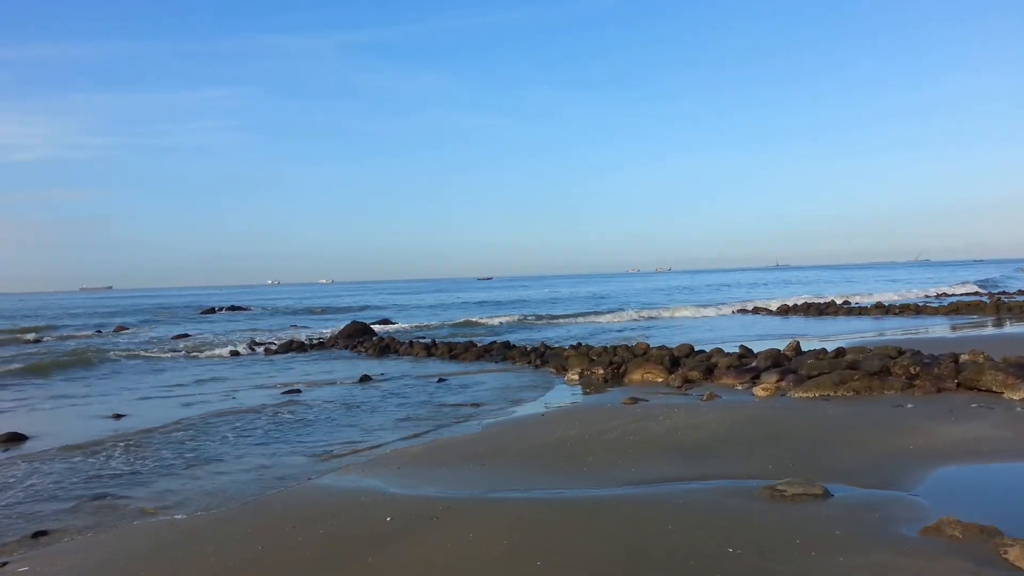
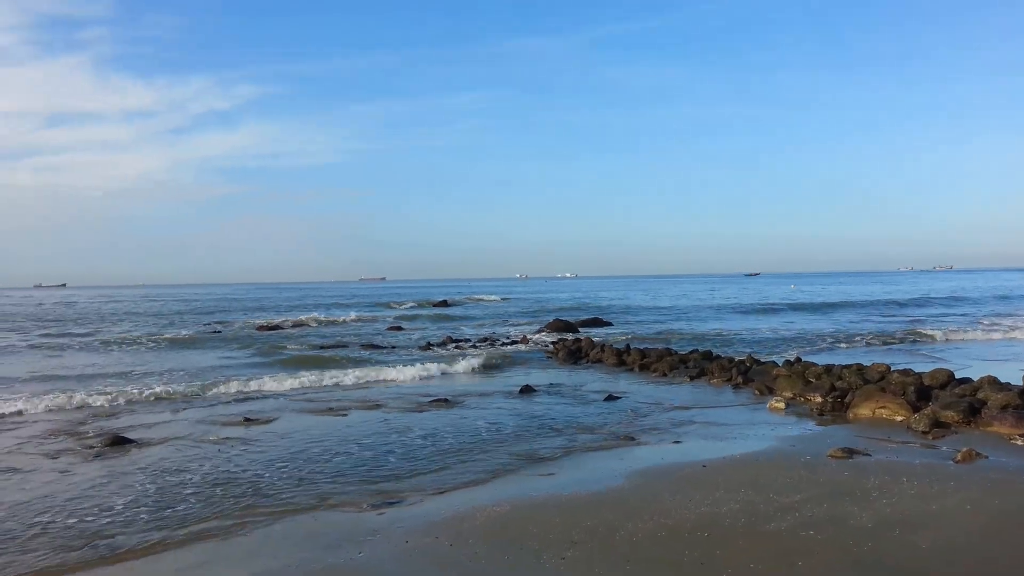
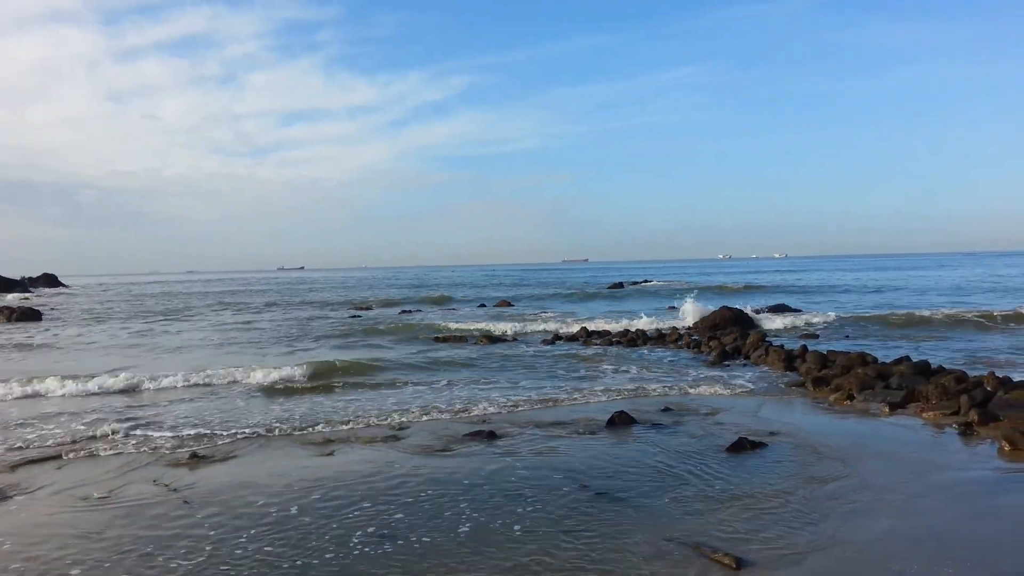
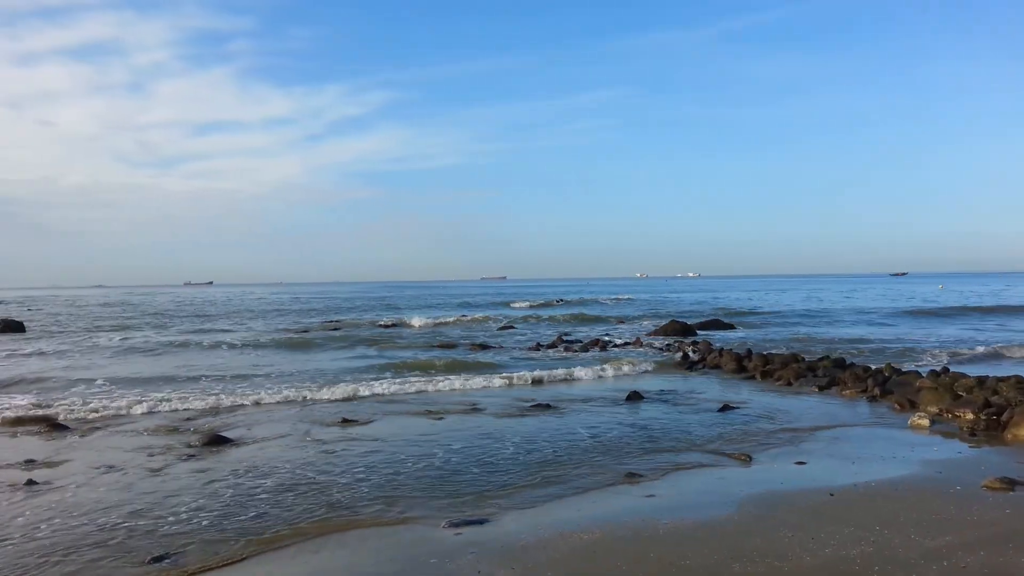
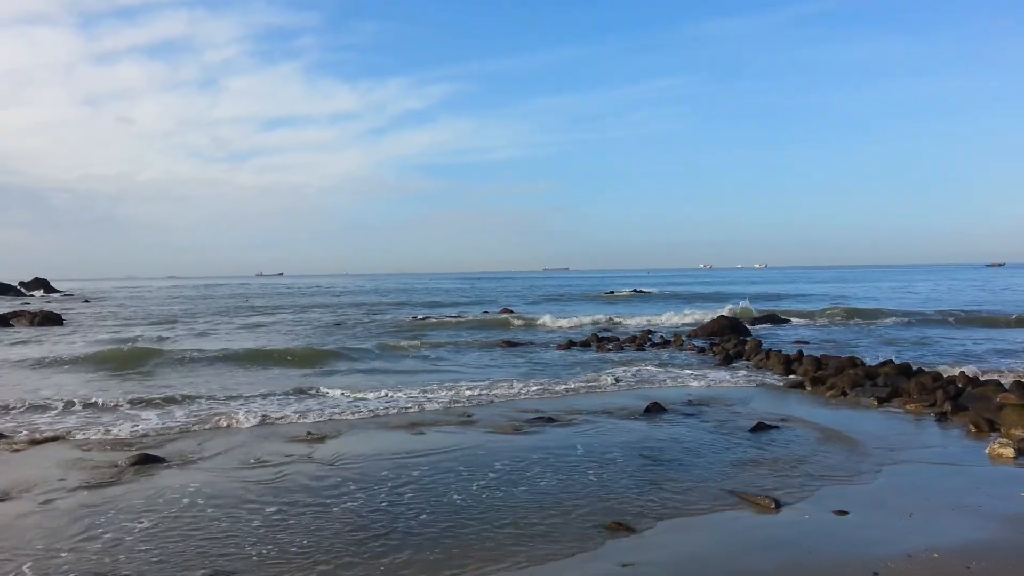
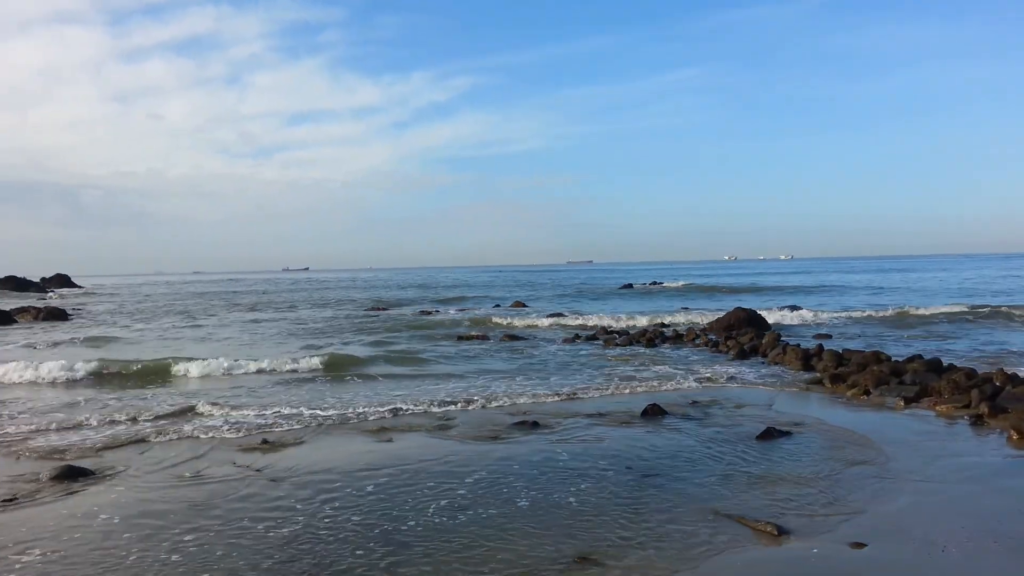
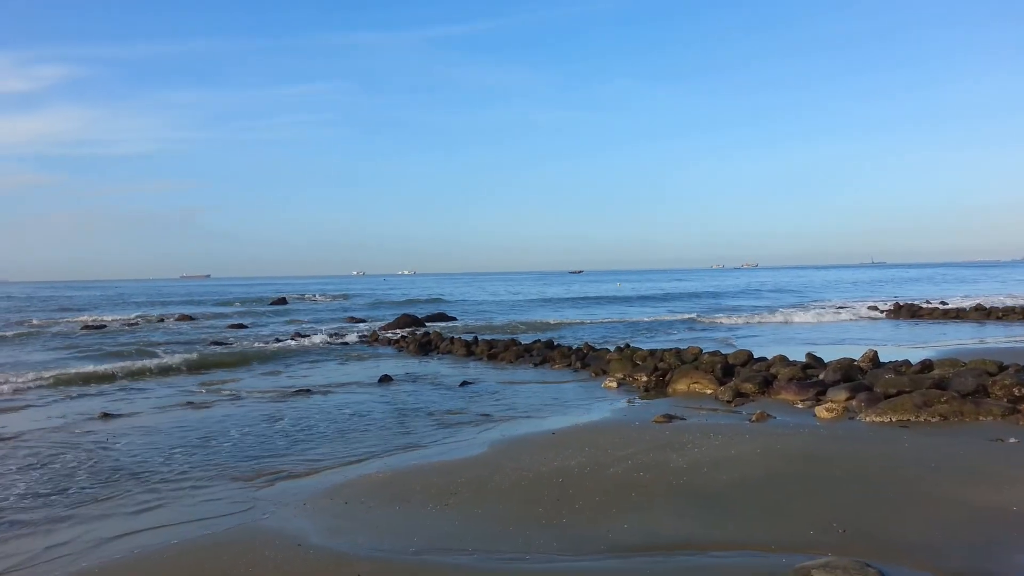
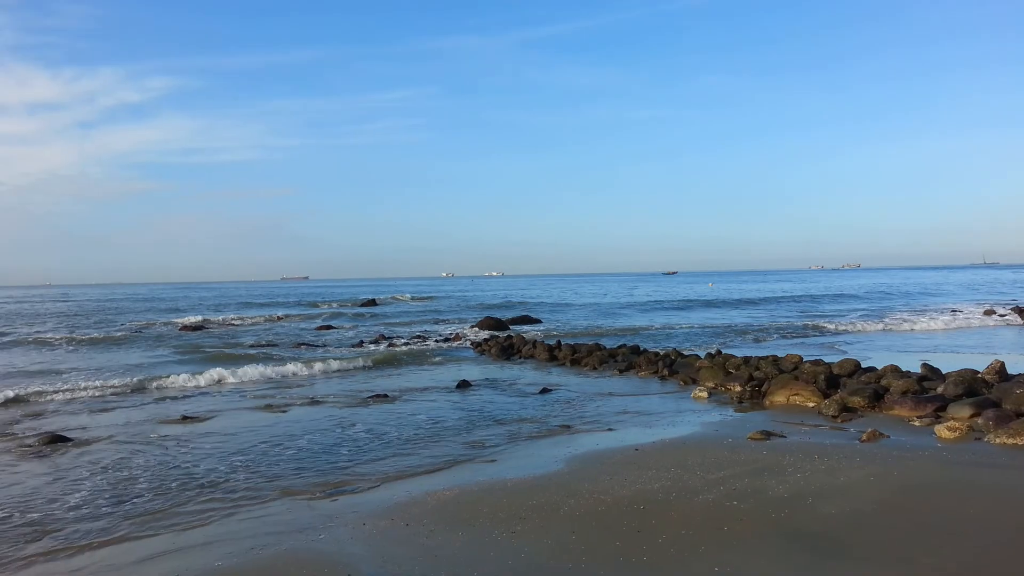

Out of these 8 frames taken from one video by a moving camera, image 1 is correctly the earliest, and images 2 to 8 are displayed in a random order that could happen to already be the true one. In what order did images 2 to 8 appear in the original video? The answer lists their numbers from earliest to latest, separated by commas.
7, 8, 2, 4, 5, 6, 3
